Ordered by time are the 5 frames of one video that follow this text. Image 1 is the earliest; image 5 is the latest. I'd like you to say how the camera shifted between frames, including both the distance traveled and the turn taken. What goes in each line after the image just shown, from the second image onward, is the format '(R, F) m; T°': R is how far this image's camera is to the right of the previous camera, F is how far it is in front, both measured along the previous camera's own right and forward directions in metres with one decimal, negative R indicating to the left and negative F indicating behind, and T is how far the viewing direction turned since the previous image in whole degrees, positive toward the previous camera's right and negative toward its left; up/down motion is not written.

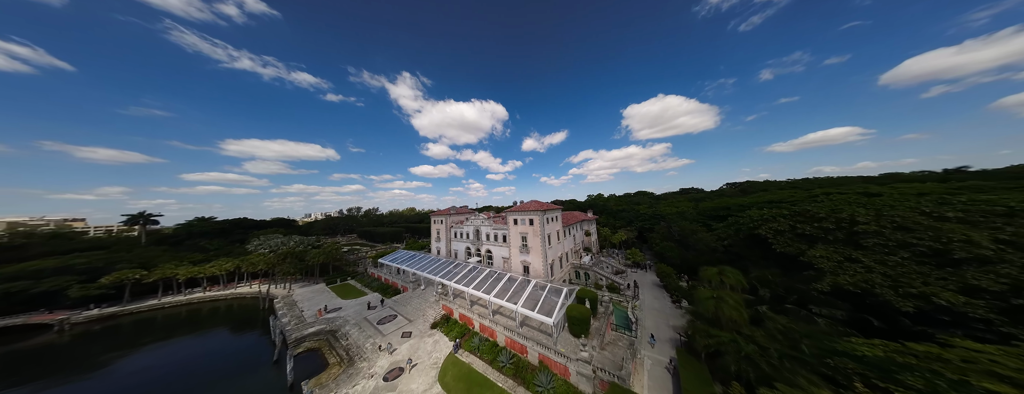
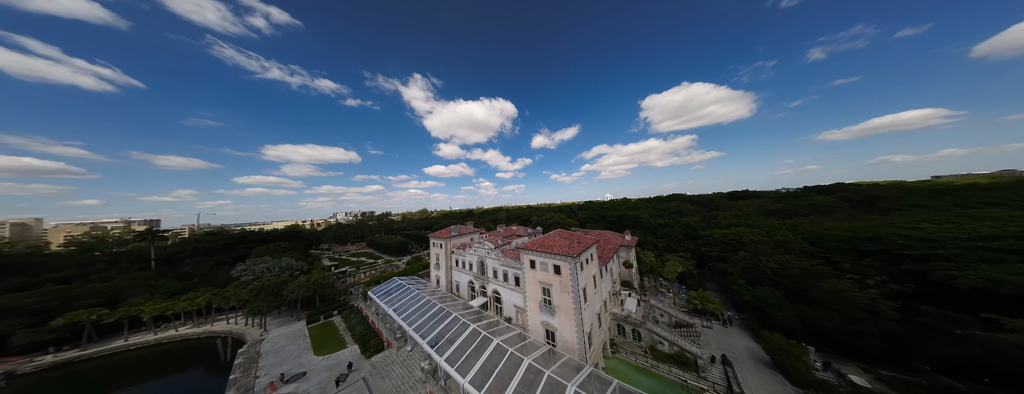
(-0.4, +6.3) m; -3°
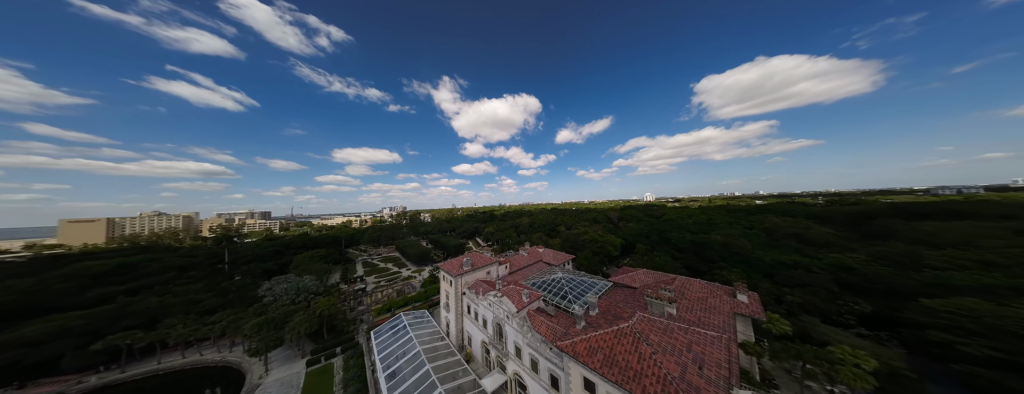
(+0.2, +6.5) m; -8°
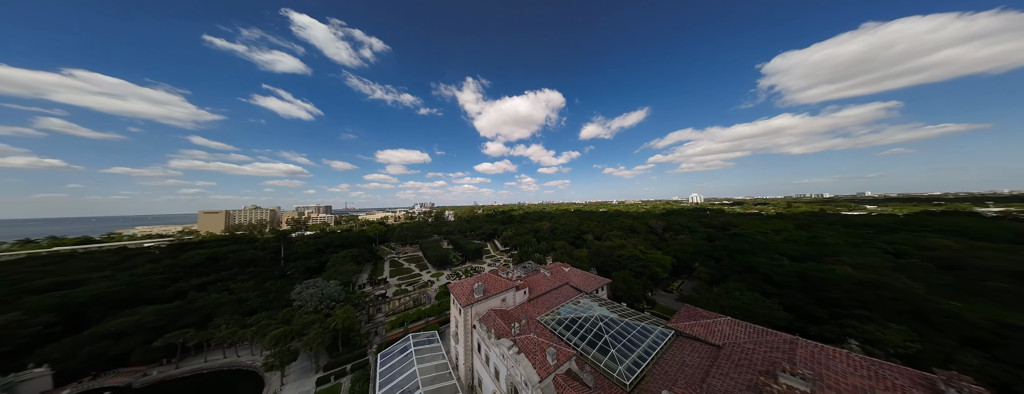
(+0.3, +3.8) m; -7°
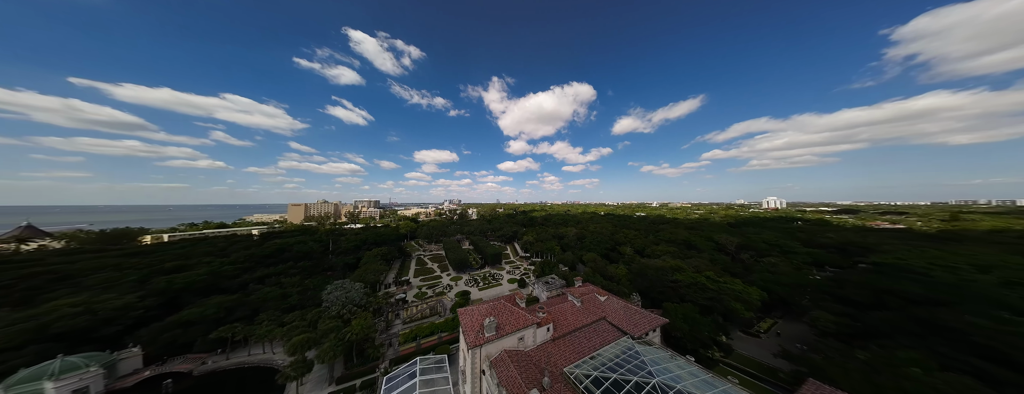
(+0.5, +4.0) m; -8°
